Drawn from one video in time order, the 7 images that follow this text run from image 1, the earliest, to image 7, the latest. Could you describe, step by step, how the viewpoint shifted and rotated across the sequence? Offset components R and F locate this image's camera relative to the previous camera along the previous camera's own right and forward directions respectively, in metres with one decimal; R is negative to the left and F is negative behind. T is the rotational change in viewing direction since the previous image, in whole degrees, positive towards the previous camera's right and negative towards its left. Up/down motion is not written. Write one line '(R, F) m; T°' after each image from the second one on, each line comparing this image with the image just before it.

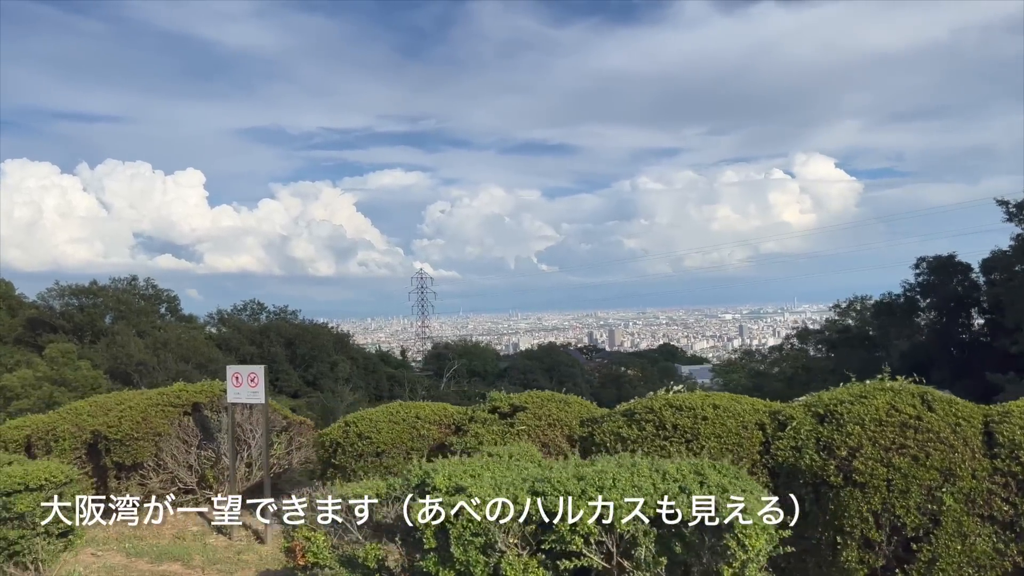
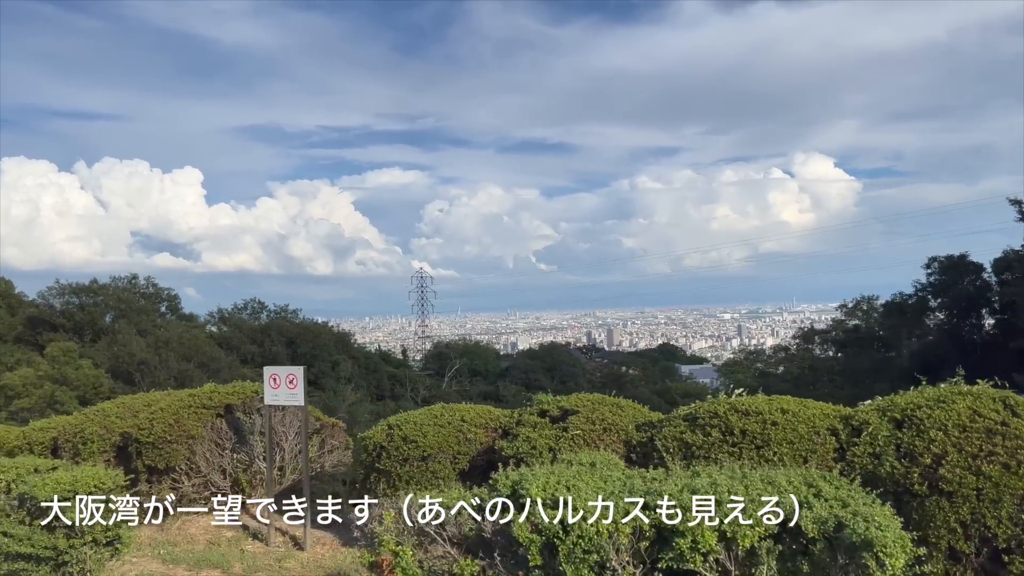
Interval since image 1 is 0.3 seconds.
(-0.2, +0.1) m; 0°
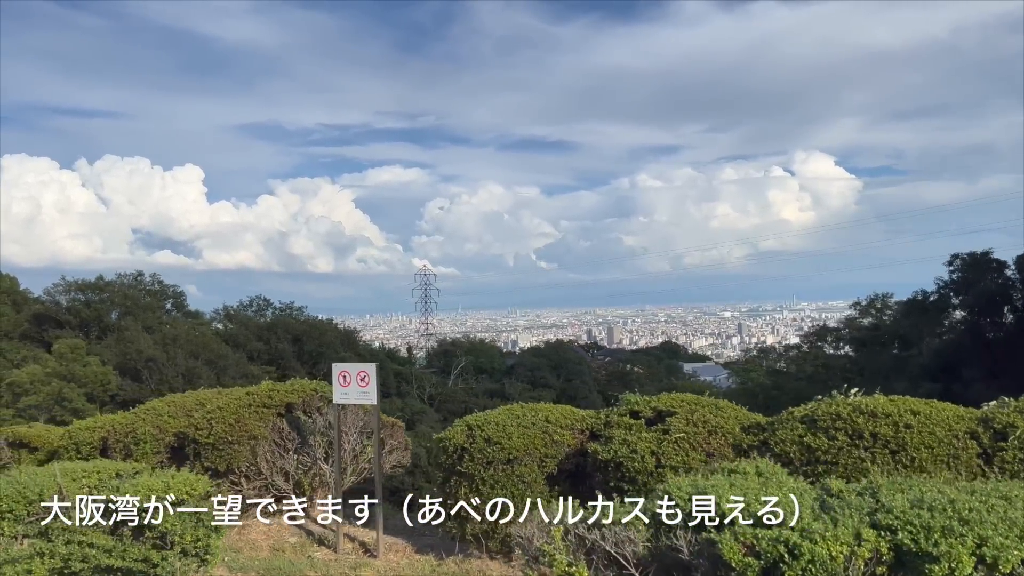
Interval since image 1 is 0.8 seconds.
(-0.4, +0.2) m; 0°
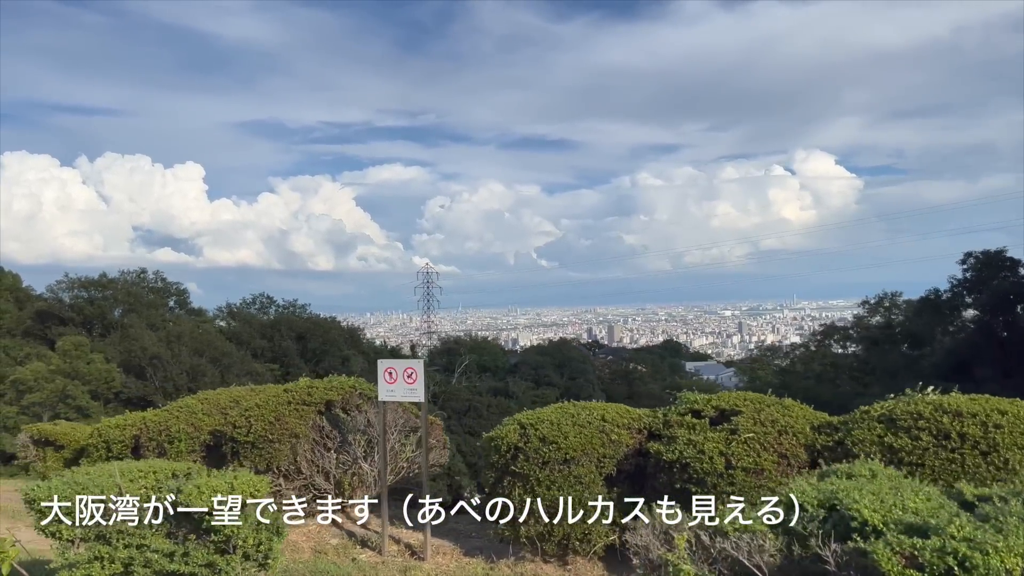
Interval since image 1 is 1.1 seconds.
(-0.2, +0.1) m; 0°
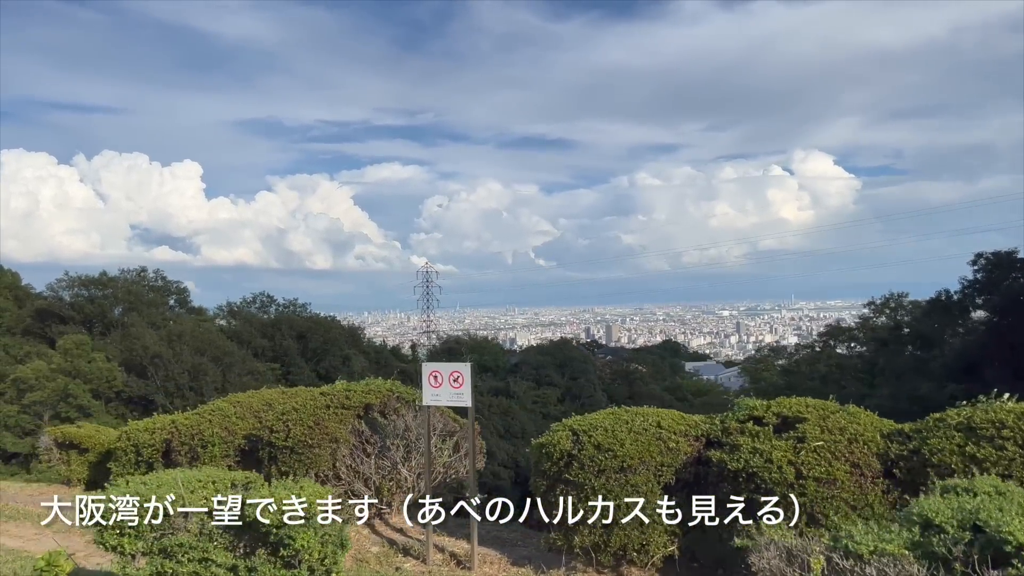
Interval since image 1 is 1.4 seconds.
(-0.2, +0.1) m; 0°
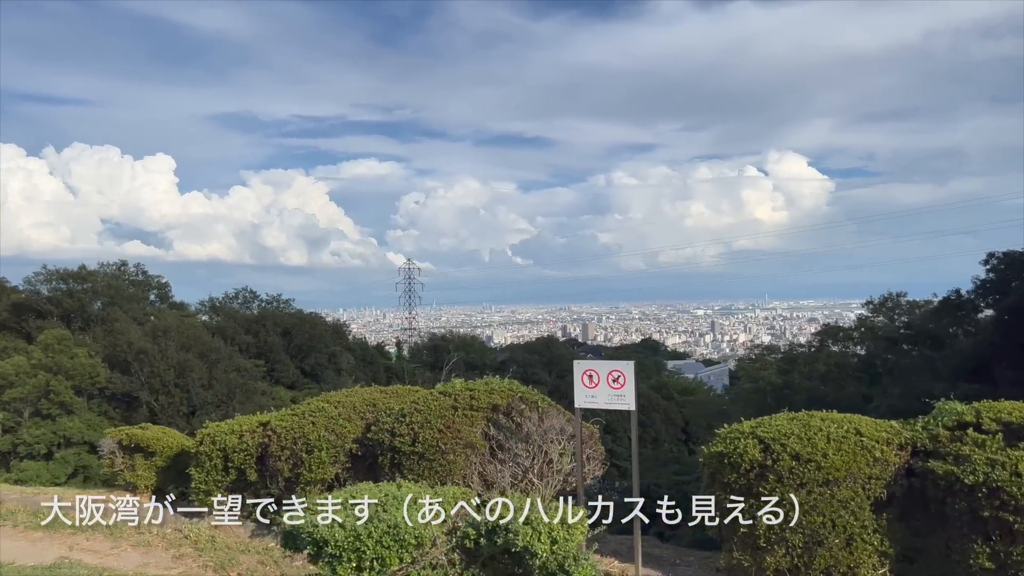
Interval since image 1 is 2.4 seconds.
(-0.8, +0.4) m; +2°
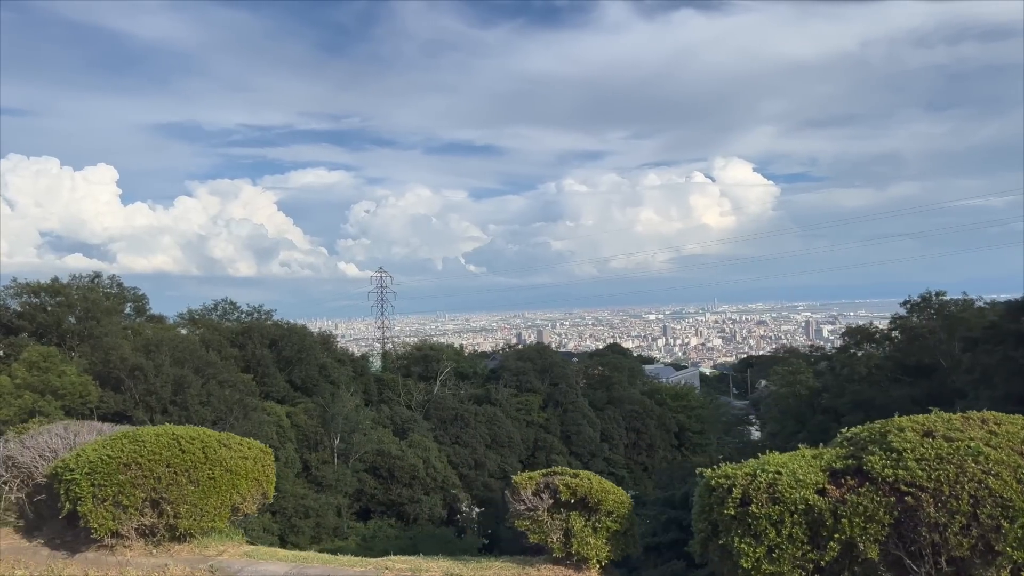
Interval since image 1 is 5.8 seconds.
(-2.7, +1.3) m; +3°
